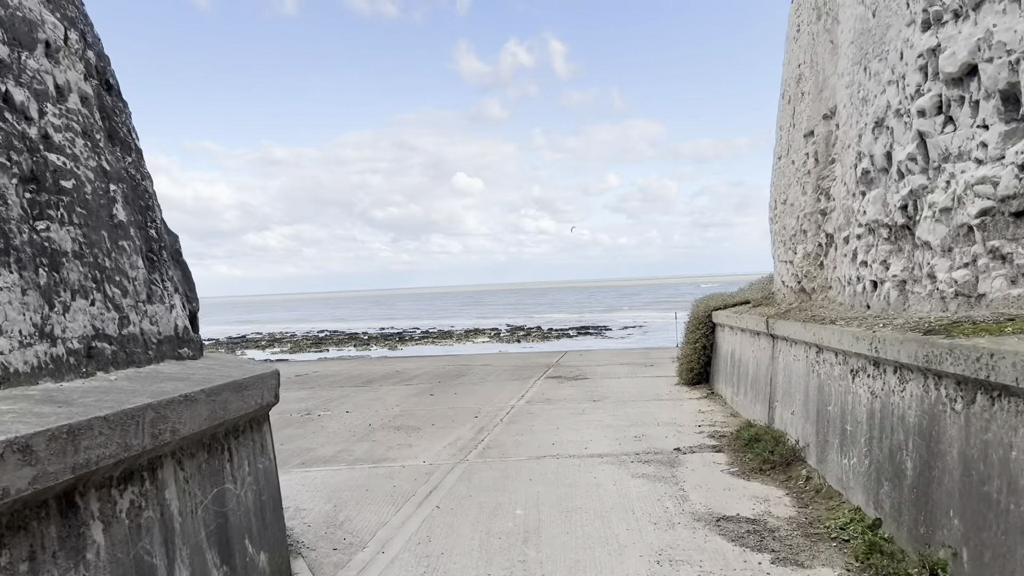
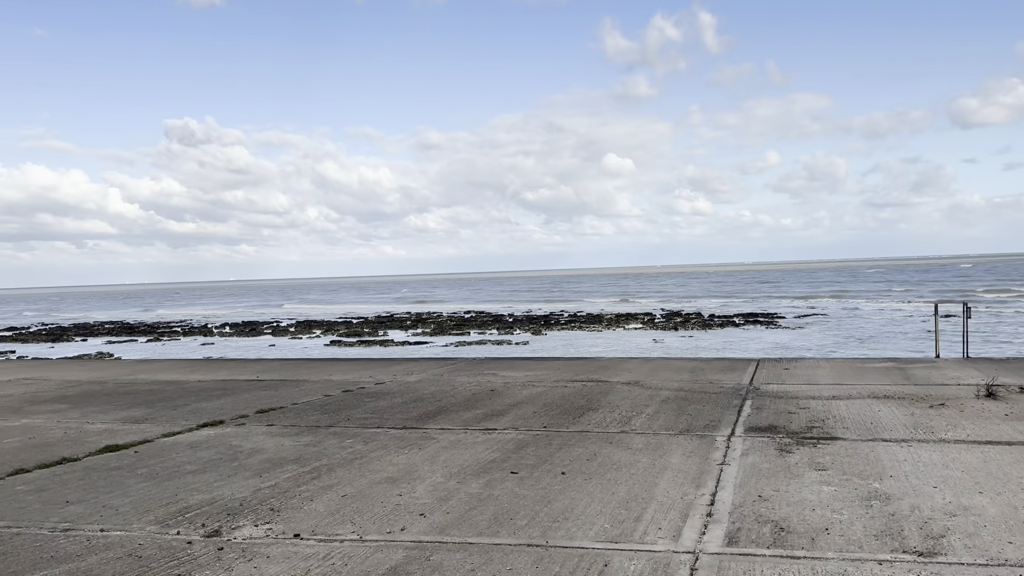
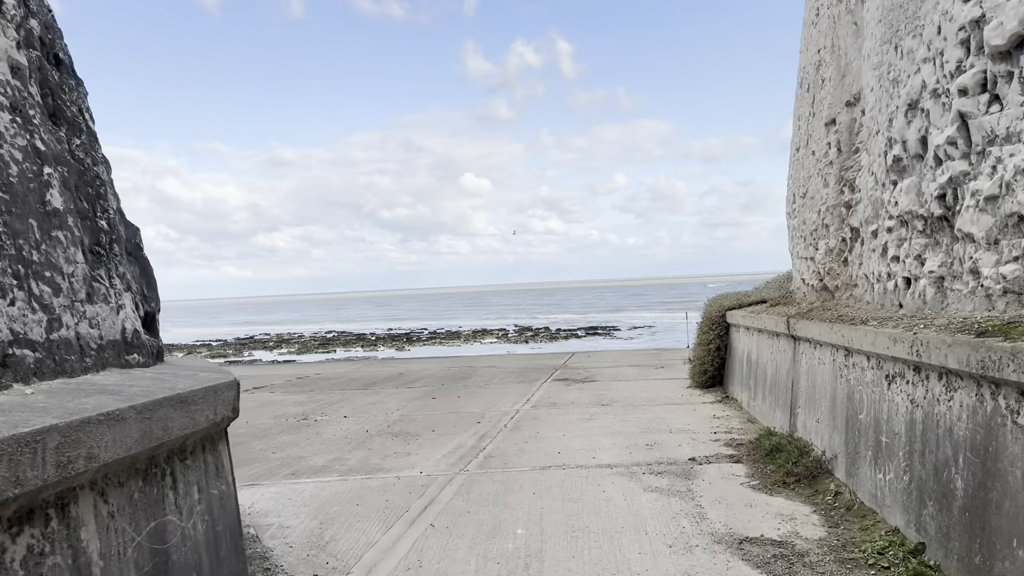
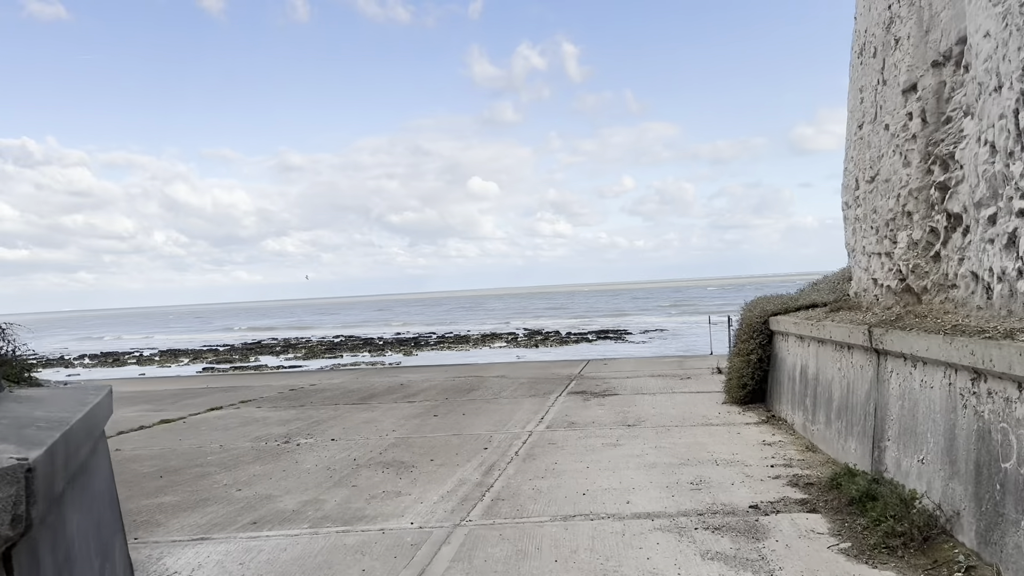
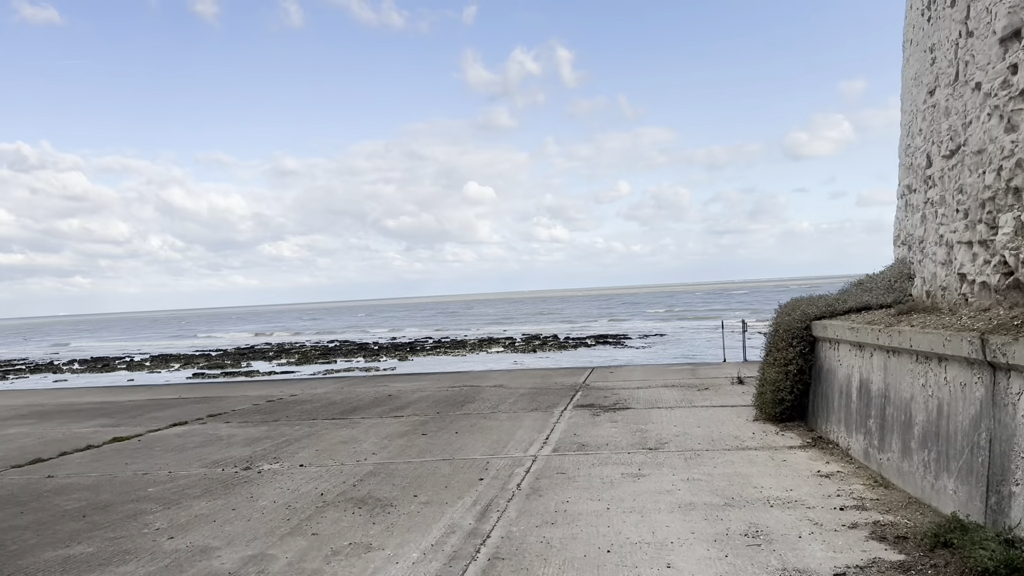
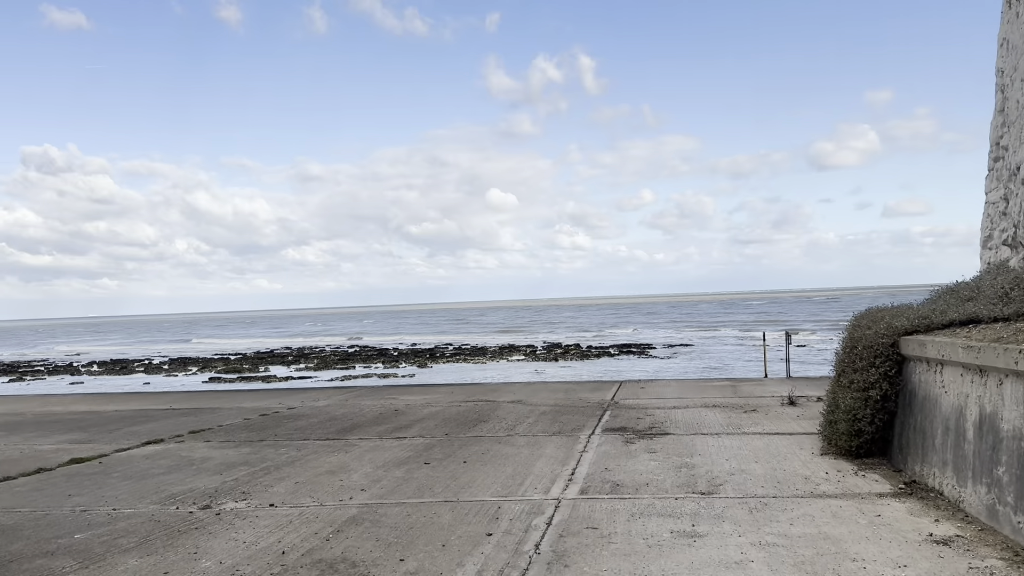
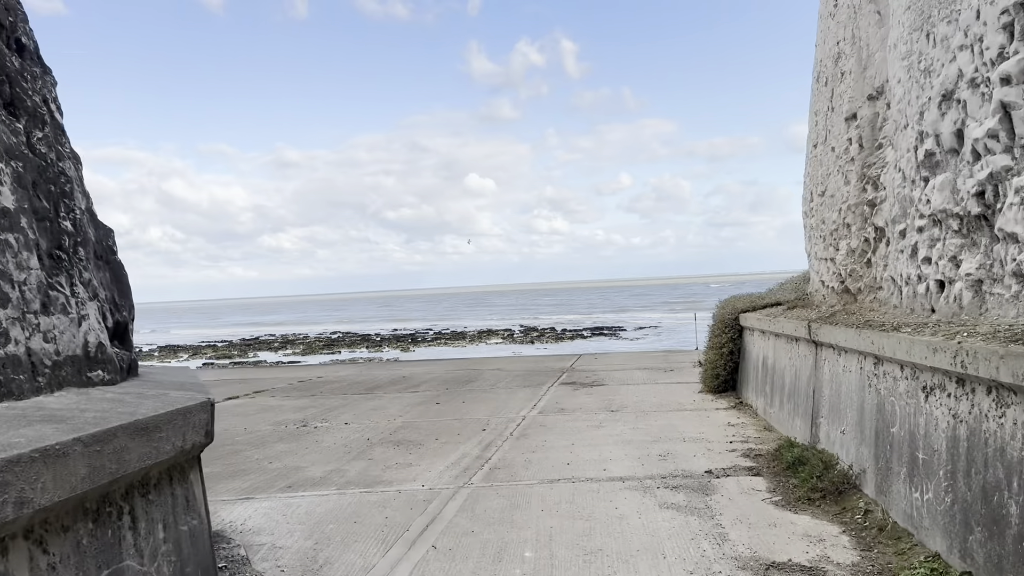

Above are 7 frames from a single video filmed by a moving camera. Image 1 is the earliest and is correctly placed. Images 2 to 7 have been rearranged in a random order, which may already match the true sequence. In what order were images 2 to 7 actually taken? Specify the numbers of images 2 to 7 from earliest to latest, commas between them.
3, 7, 4, 5, 6, 2
